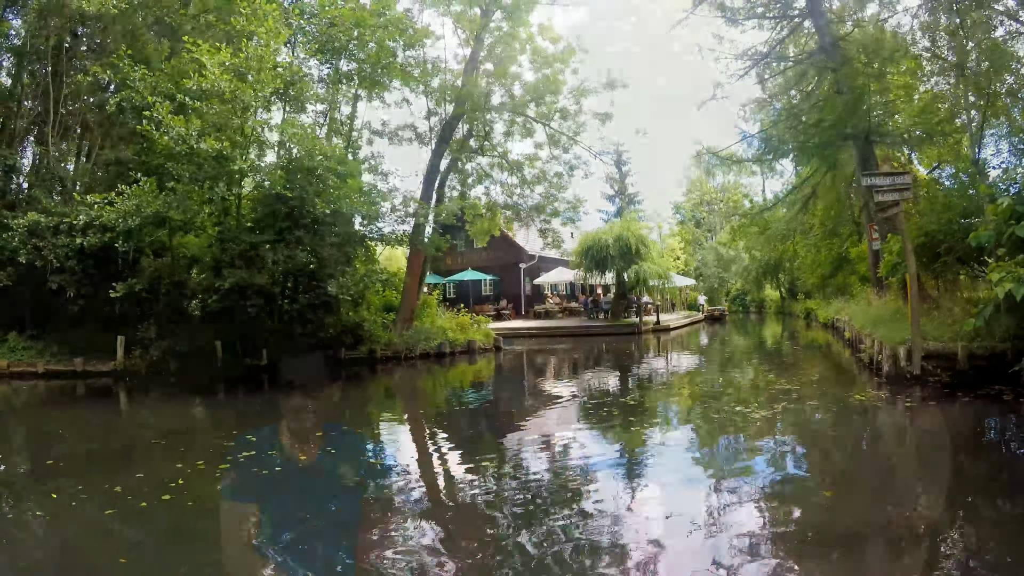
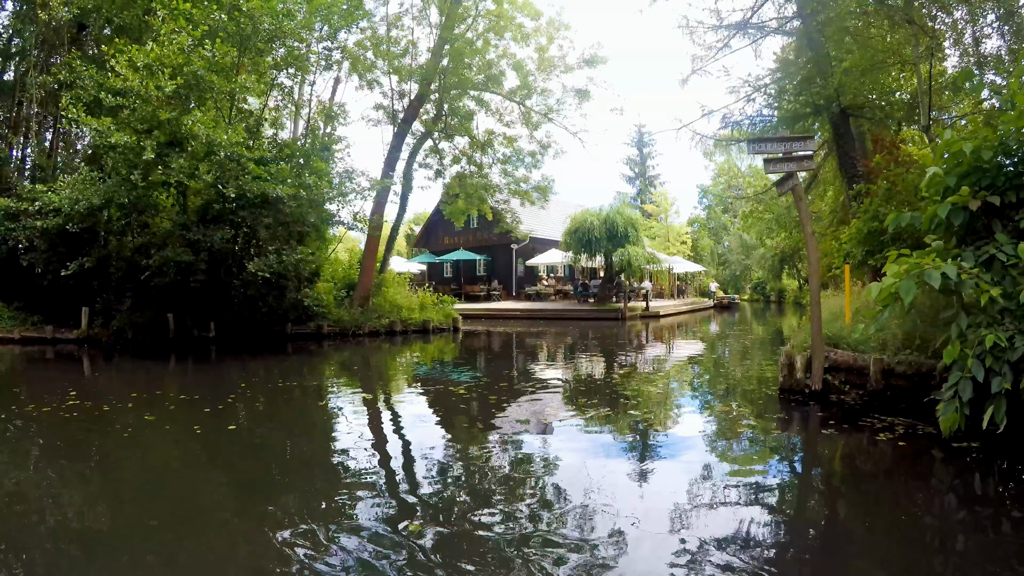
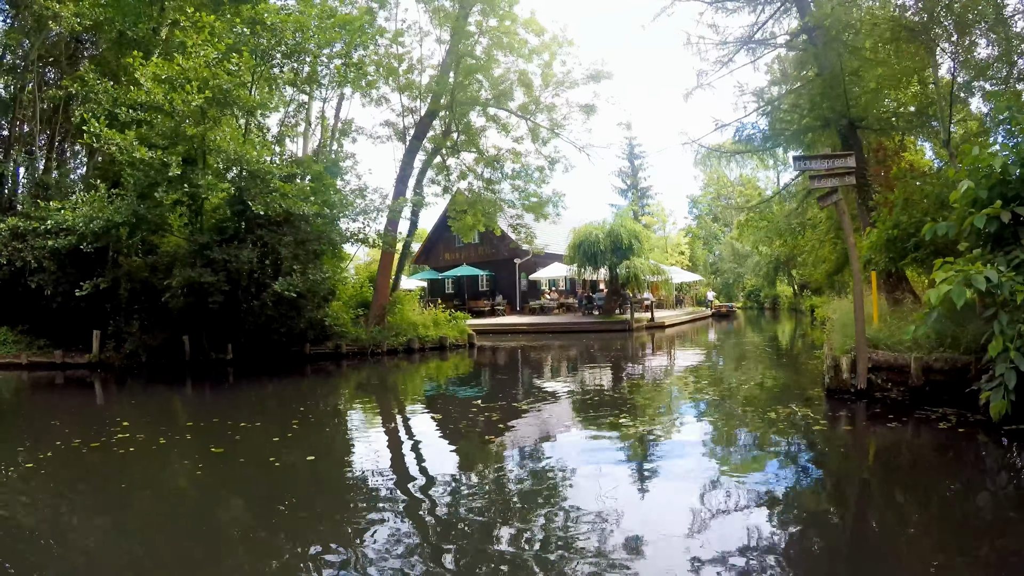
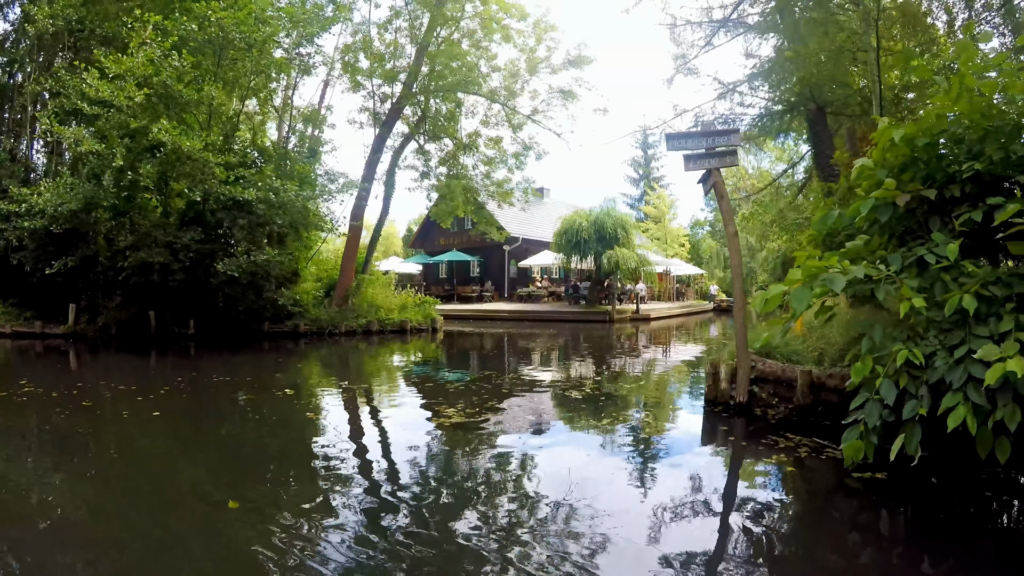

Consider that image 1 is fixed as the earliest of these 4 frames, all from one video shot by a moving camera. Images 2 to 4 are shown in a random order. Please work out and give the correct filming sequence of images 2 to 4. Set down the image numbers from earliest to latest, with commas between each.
3, 2, 4
